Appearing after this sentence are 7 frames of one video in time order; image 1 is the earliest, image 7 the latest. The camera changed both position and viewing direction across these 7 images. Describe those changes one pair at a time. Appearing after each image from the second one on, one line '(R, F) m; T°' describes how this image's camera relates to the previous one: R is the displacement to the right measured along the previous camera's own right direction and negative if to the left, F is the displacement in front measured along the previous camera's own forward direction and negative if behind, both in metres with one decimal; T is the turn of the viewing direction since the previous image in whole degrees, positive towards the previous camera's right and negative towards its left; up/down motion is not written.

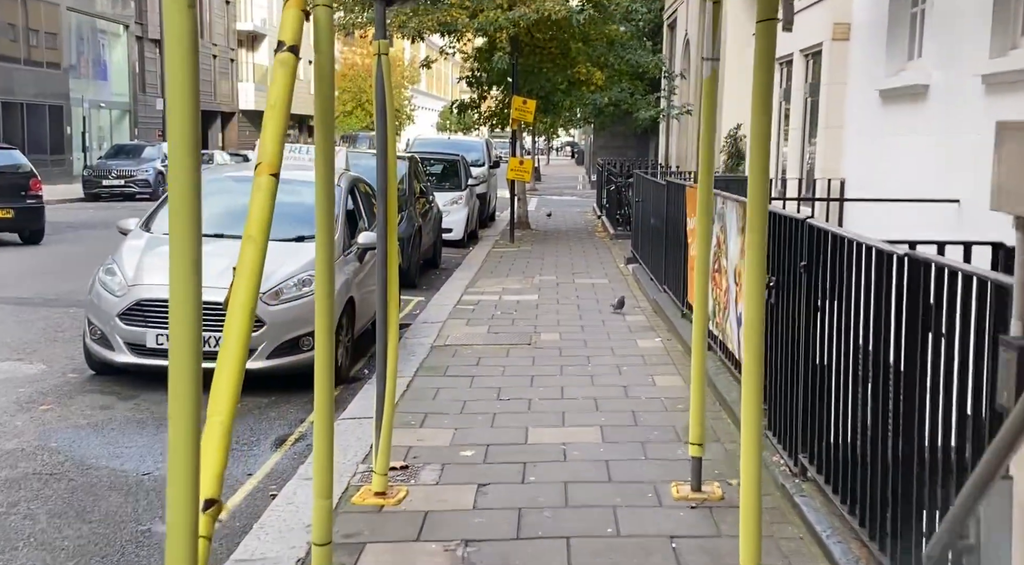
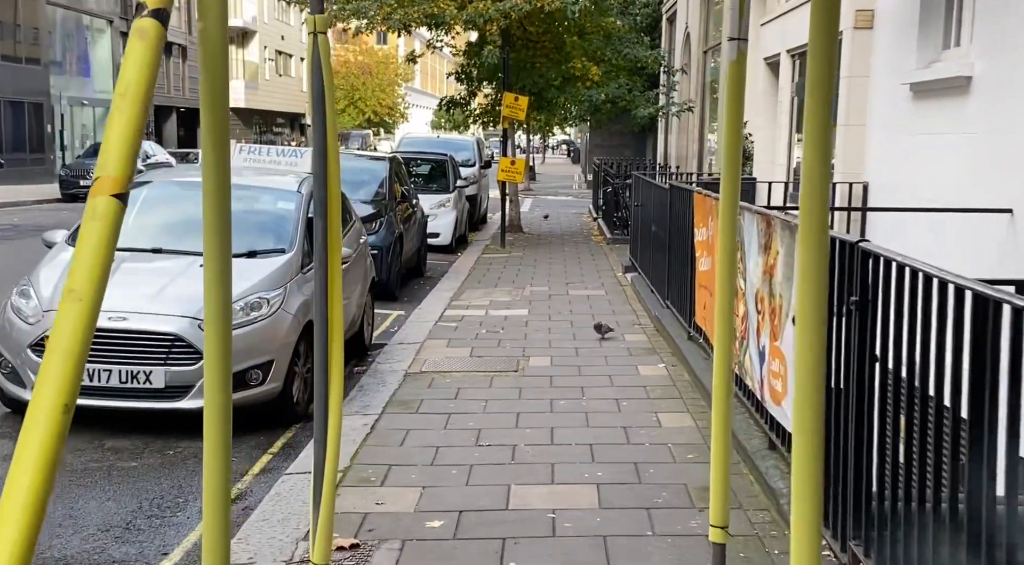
(+0.1, +1.1) m; 0°
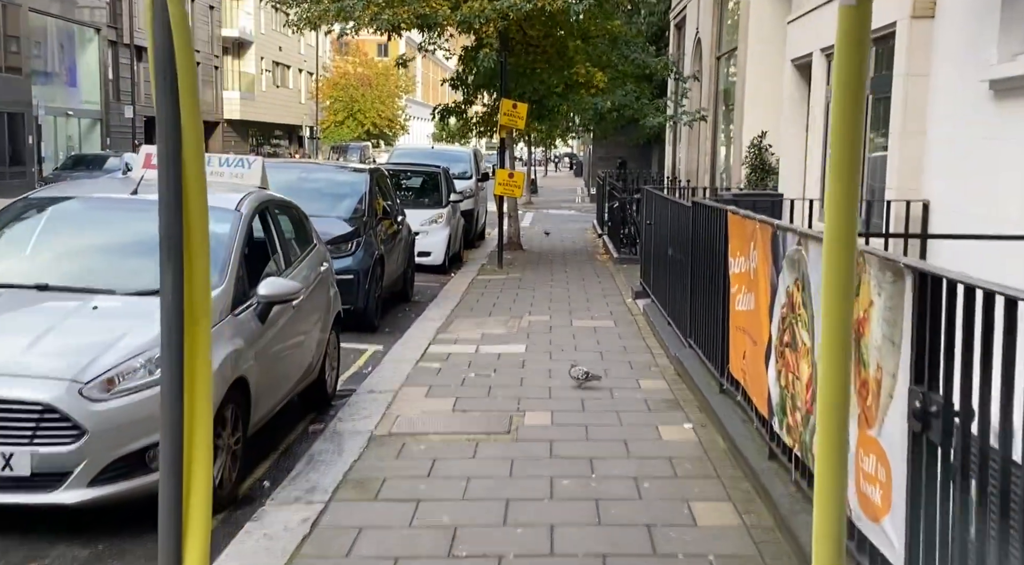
(+0.1, +1.6) m; 0°
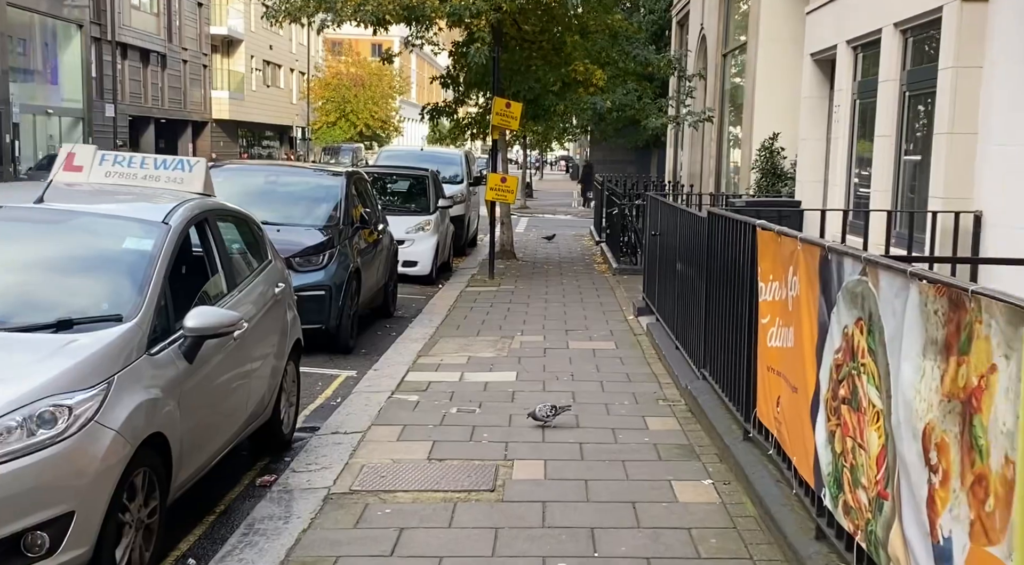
(0.0, +1.1) m; 0°
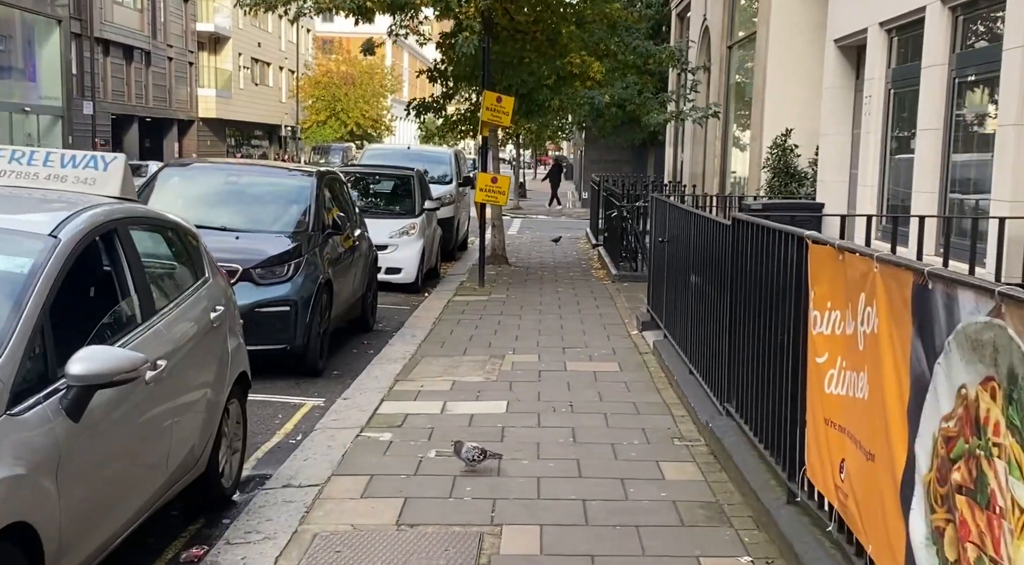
(0.0, +1.2) m; 0°
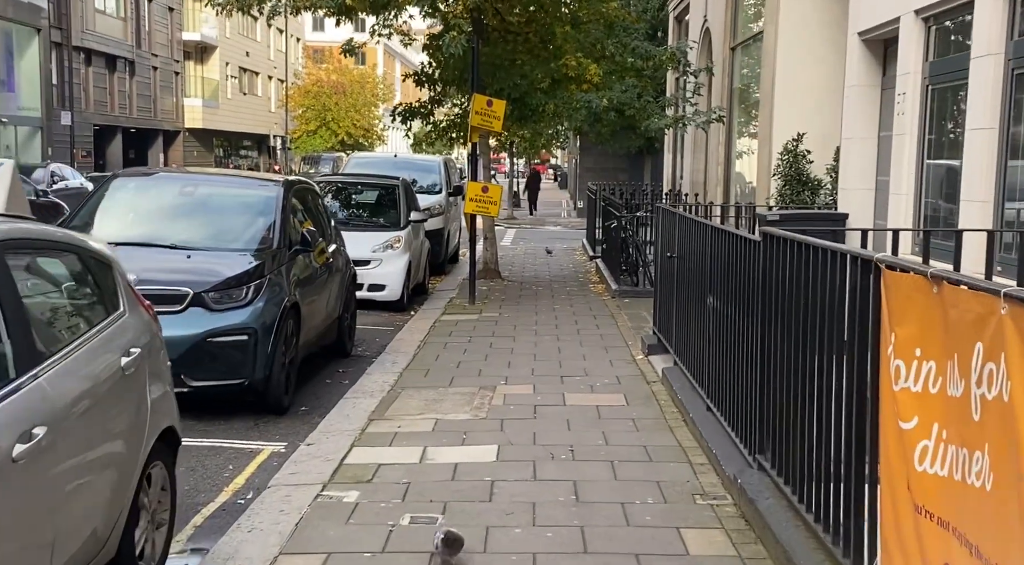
(0.0, +1.0) m; 0°
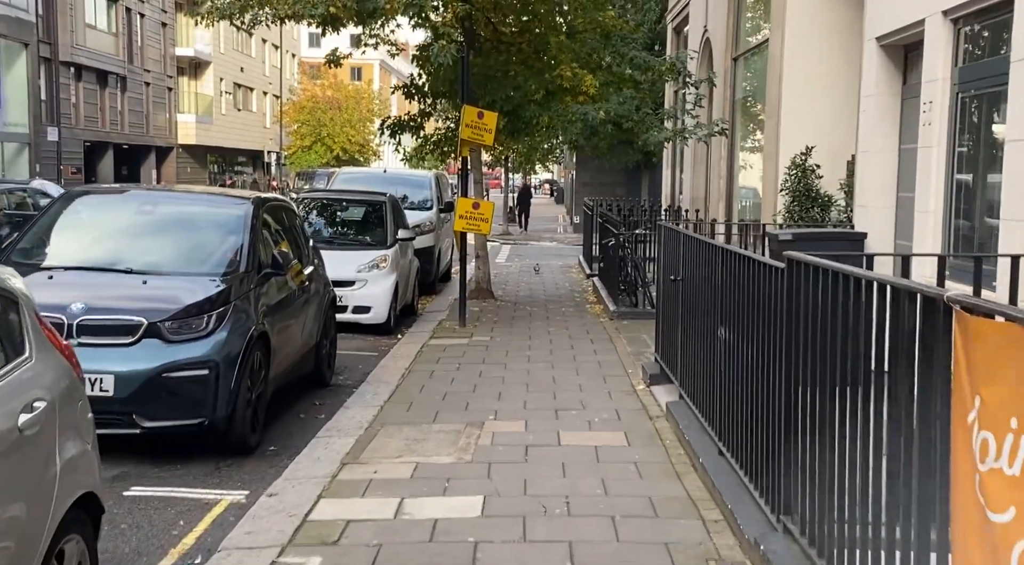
(+0.1, +0.7) m; 0°
